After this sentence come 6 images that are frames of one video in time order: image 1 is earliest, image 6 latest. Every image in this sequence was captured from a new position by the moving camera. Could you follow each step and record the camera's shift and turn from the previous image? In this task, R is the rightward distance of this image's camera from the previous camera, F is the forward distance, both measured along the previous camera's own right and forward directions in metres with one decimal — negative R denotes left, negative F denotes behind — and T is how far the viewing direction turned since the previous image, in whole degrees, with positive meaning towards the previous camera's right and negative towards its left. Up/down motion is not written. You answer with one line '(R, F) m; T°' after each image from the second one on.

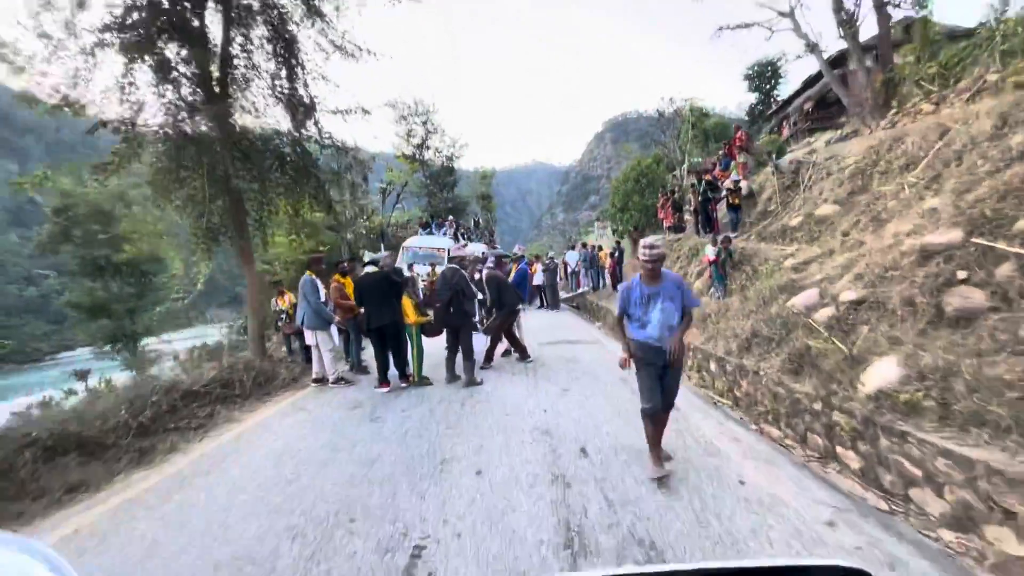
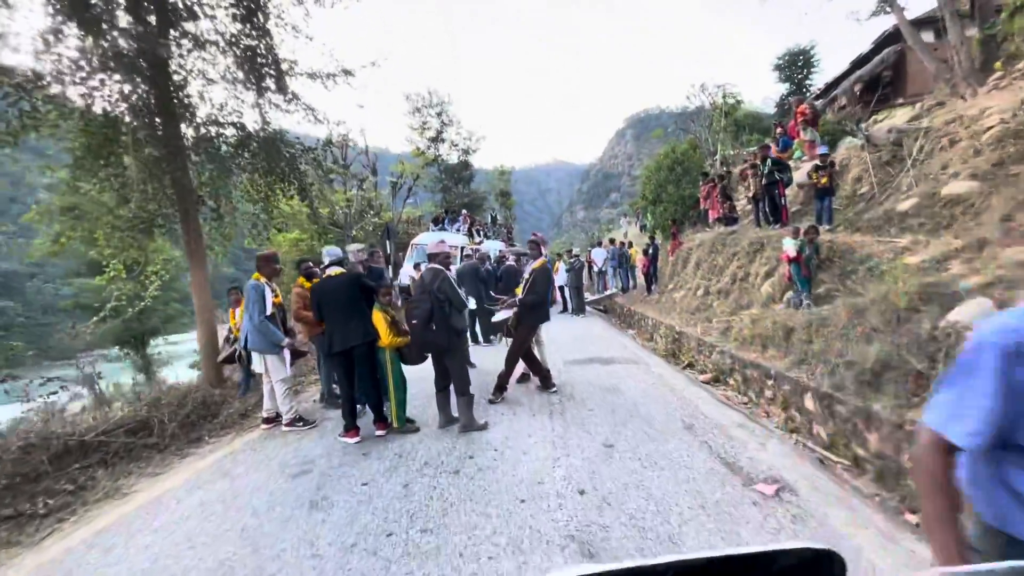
(0.0, +2.0) m; -2°
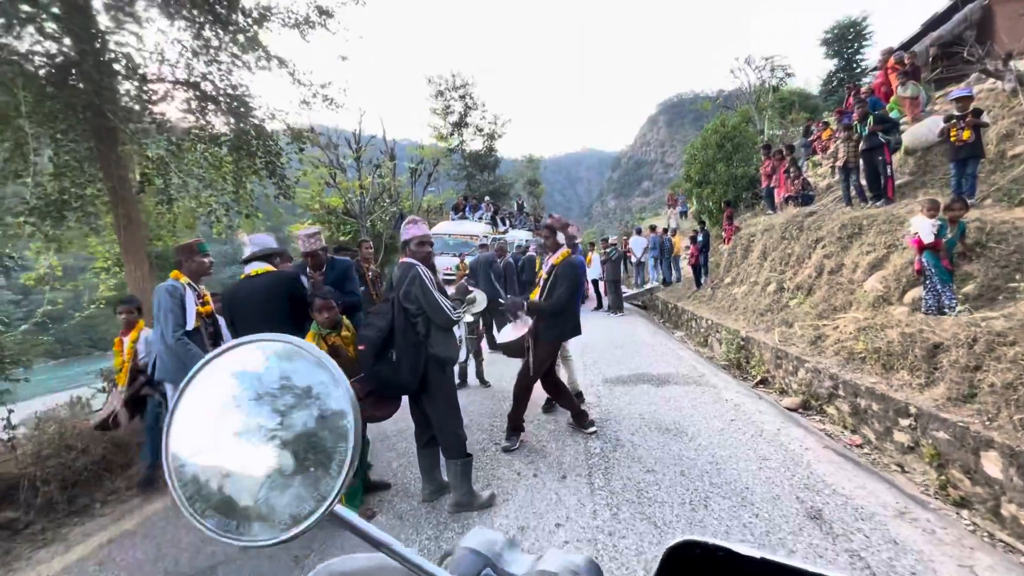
(+0.1, +1.7) m; -4°
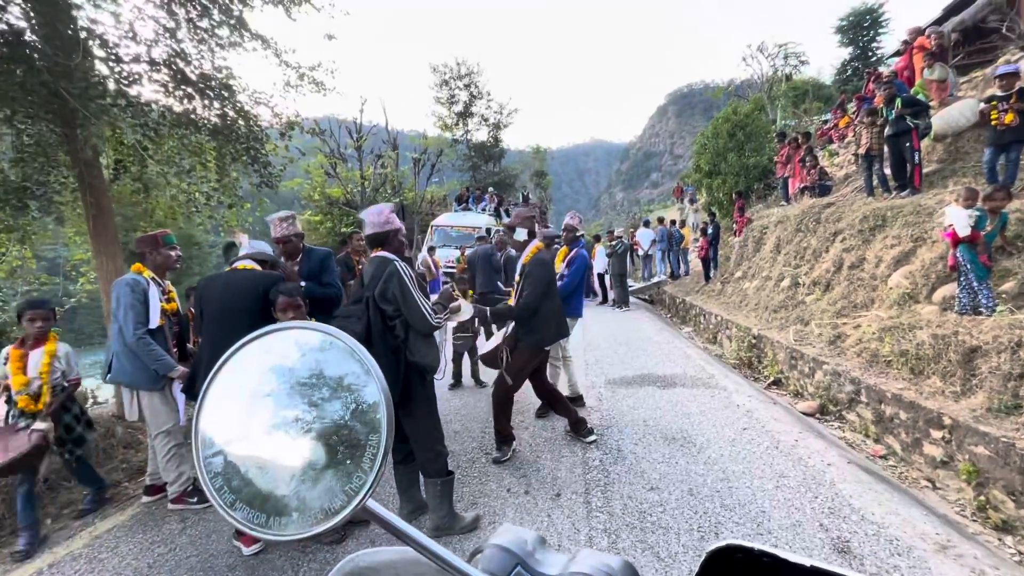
(+0.1, +0.4) m; -1°
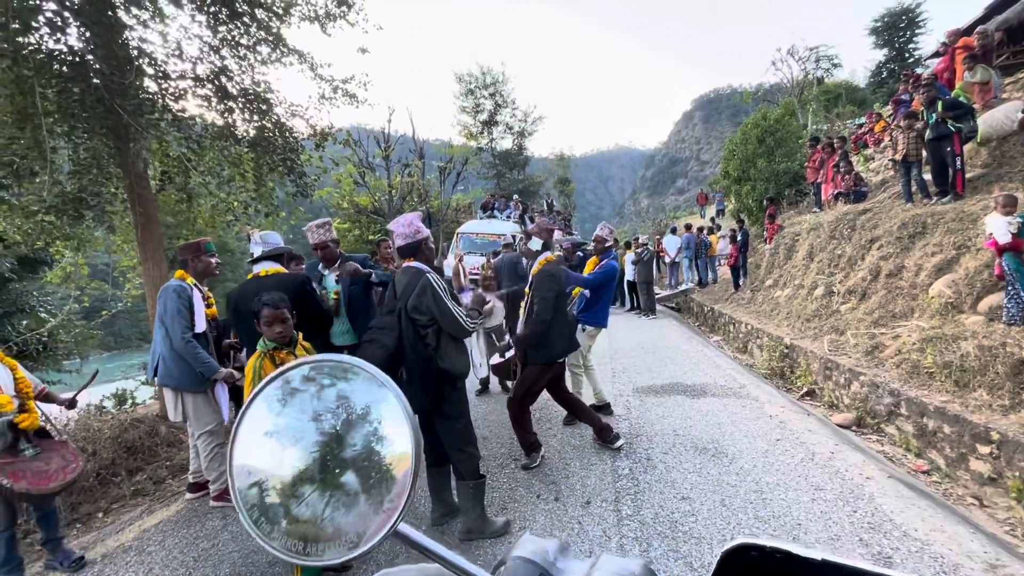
(0.0, 0.0) m; -3°
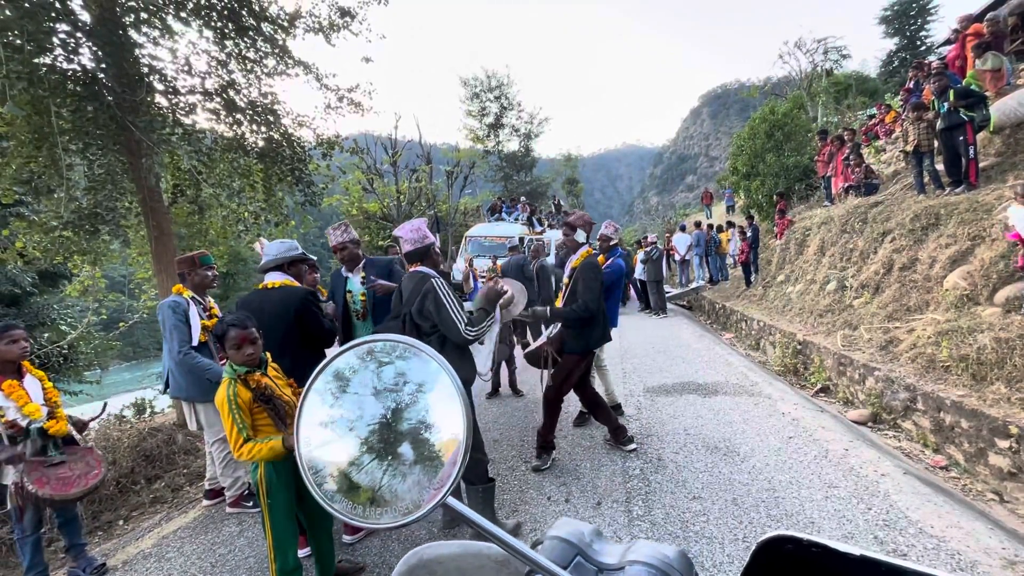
(0.0, 0.0) m; -1°
